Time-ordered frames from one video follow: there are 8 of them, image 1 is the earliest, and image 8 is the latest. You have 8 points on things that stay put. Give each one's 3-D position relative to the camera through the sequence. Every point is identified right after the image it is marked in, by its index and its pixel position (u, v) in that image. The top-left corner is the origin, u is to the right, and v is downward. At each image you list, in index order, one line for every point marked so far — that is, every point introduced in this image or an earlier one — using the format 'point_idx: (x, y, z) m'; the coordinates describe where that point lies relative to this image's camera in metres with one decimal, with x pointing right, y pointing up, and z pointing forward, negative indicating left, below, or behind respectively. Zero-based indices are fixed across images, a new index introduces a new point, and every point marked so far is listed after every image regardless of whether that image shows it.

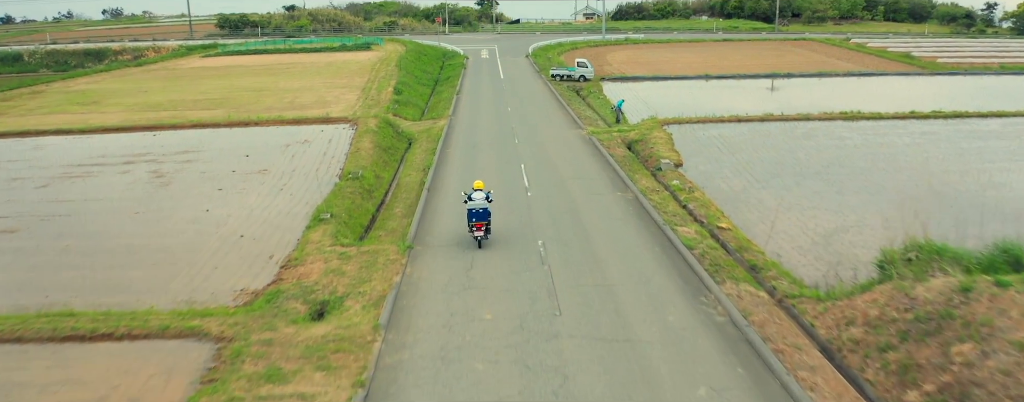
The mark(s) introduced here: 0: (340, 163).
0: (-4.9, +1.1, +18.7) m
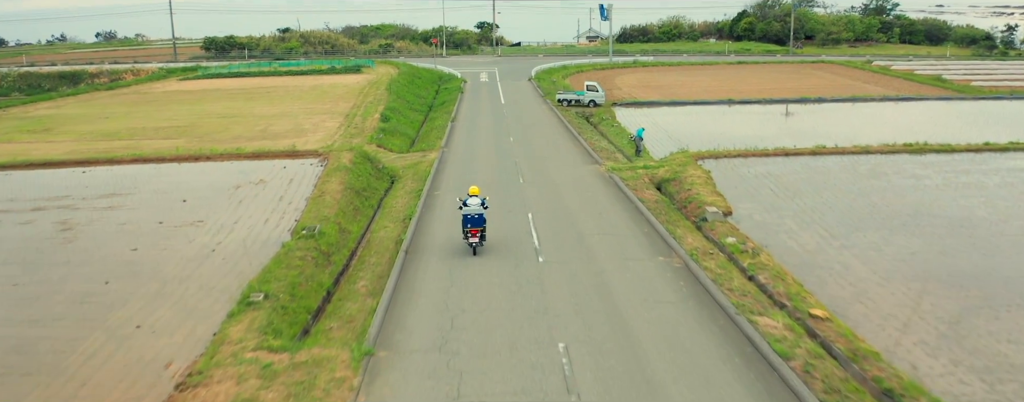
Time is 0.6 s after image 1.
0: (-4.8, -0.2, +14.7) m
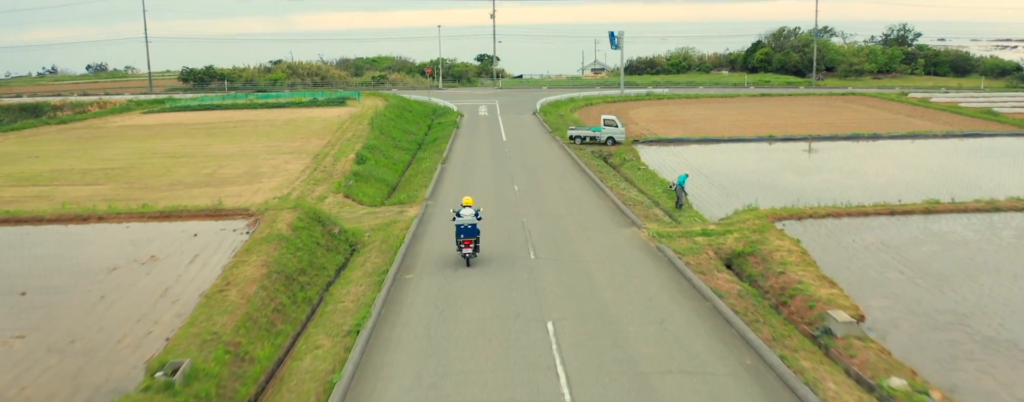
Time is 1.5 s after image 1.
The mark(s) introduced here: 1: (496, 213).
0: (-4.6, -1.7, +9.2) m
1: (-0.4, -0.3, +16.2) m
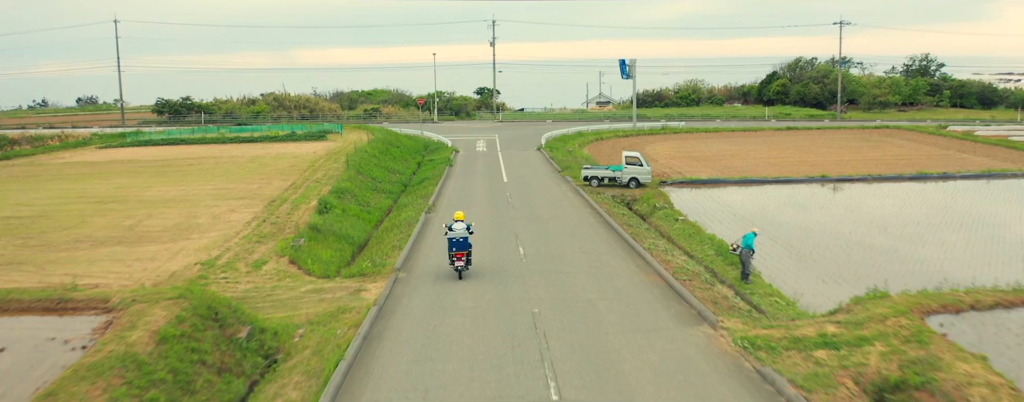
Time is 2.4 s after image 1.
0: (-4.6, -2.6, +4.2) m
1: (-0.3, -1.6, +11.2) m
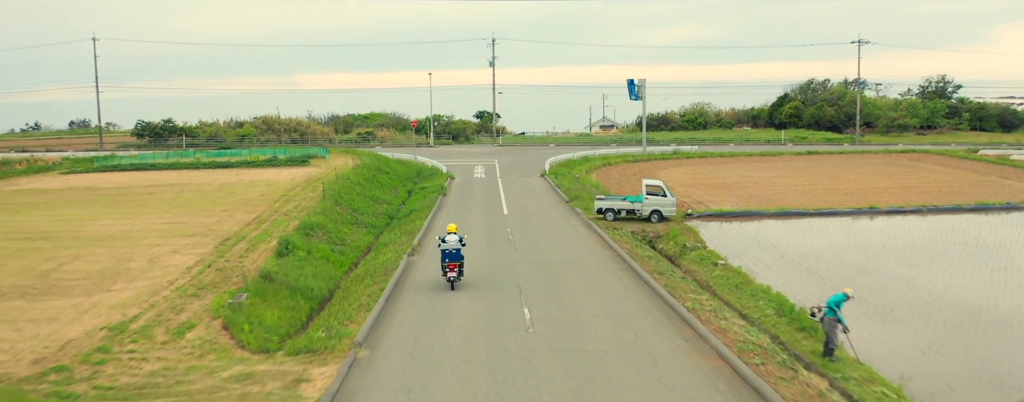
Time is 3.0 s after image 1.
0: (-4.5, -3.0, +0.8) m
1: (-0.3, -2.2, +7.8) m
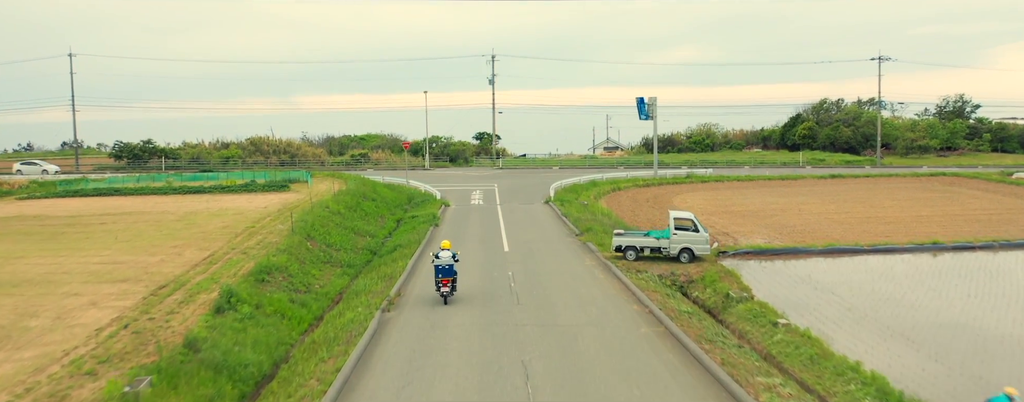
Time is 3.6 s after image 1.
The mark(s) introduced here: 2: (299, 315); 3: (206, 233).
0: (-4.5, -3.2, -2.5) m
1: (-0.2, -2.7, +4.6) m
2: (-4.0, -2.2, +12.6) m
3: (-9.0, -1.0, +19.5) m
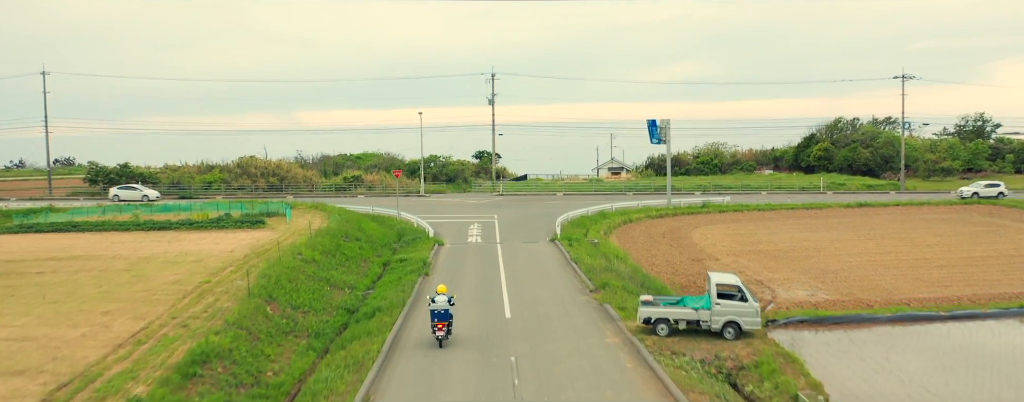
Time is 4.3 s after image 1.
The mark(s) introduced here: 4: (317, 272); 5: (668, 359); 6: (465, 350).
0: (-4.4, -4.0, -5.6) m
1: (-0.2, -3.7, +1.5) m
2: (-4.0, -3.3, +9.5) m
3: (-8.9, -2.2, +16.4) m
4: (-5.5, -2.0, +18.9) m
5: (+2.8, -2.8, +11.8) m
6: (-0.9, -2.9, +12.7) m
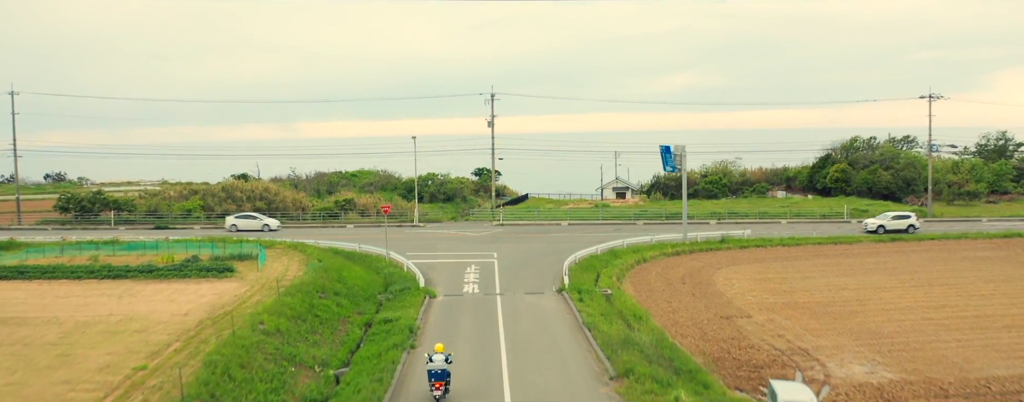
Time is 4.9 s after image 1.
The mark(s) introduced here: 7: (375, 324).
0: (-4.4, -5.1, -8.7) m
1: (-0.1, -4.9, -1.6) m
2: (-3.9, -4.7, +6.4) m
3: (-8.8, -3.7, +13.3) m
4: (-5.4, -3.5, +15.8) m
5: (+2.8, -4.2, +8.7) m
6: (-0.8, -4.2, +9.6) m
7: (-4.1, -3.7, +19.8) m
